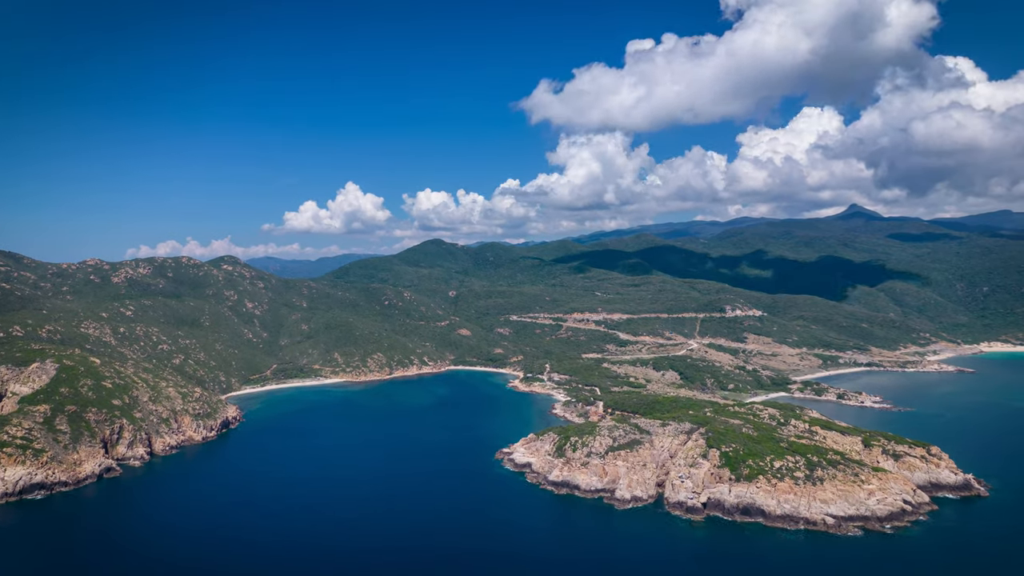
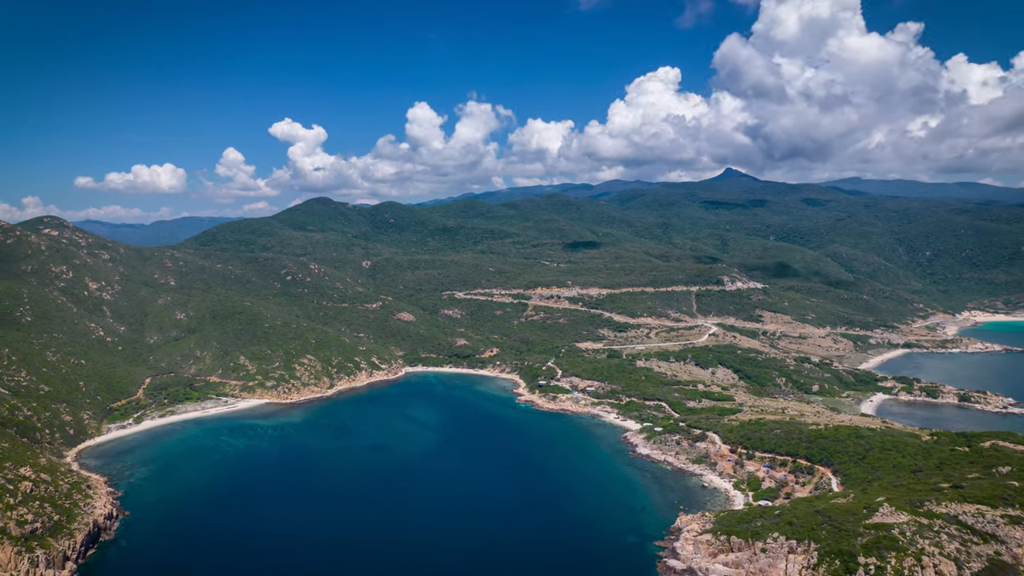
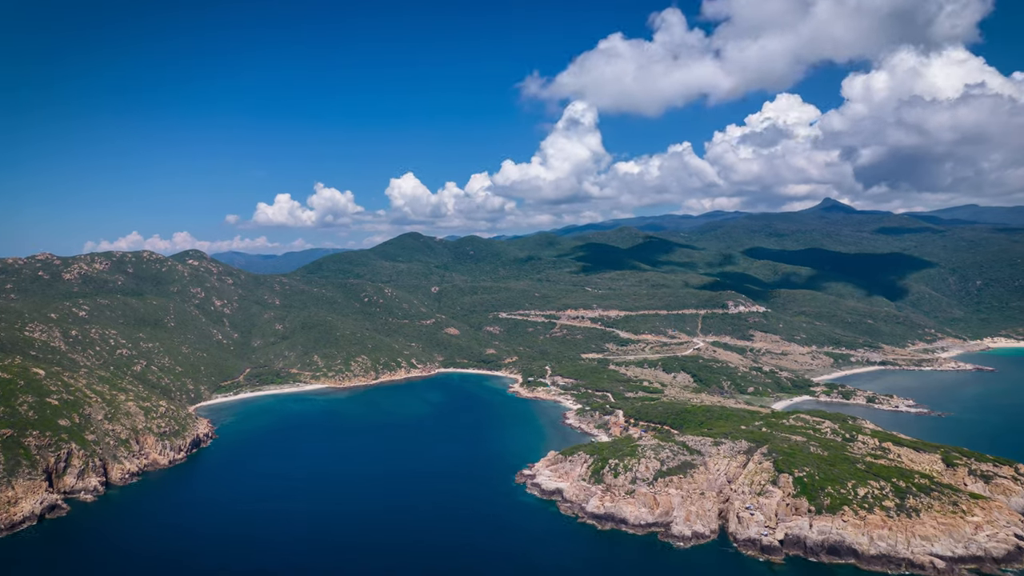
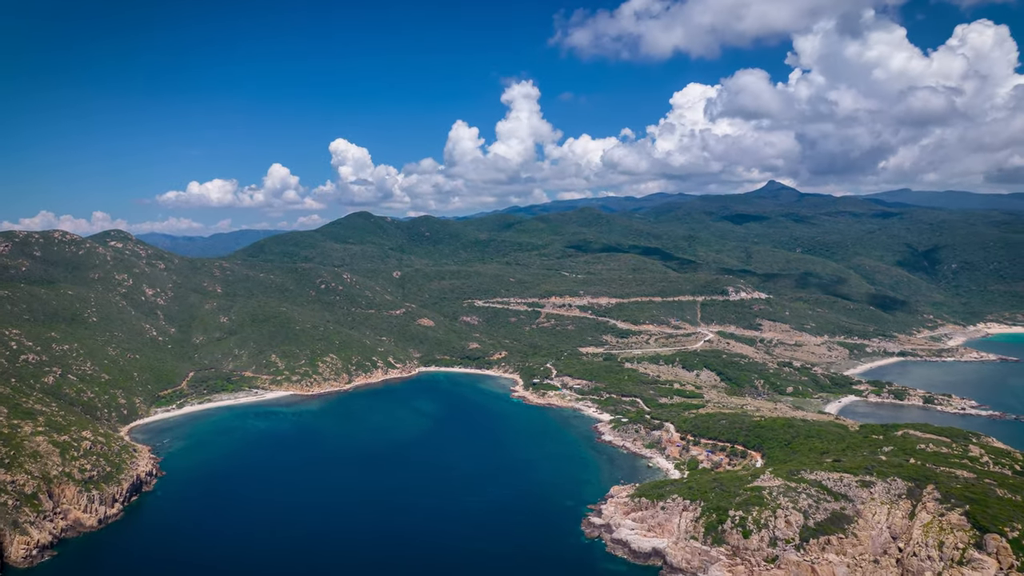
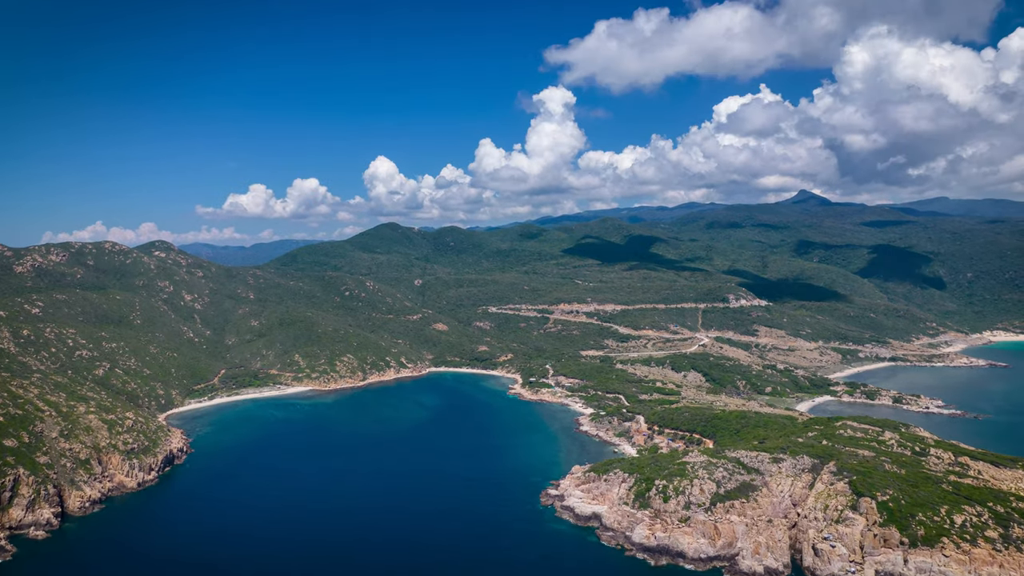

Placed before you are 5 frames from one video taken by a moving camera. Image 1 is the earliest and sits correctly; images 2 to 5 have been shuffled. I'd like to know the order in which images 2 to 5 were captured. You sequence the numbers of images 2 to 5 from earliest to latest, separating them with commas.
3, 5, 4, 2
